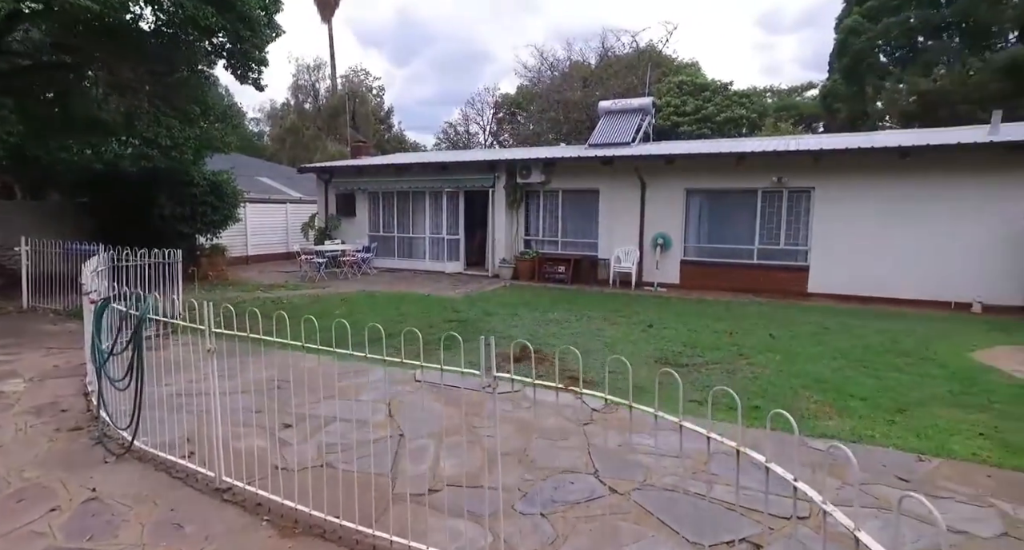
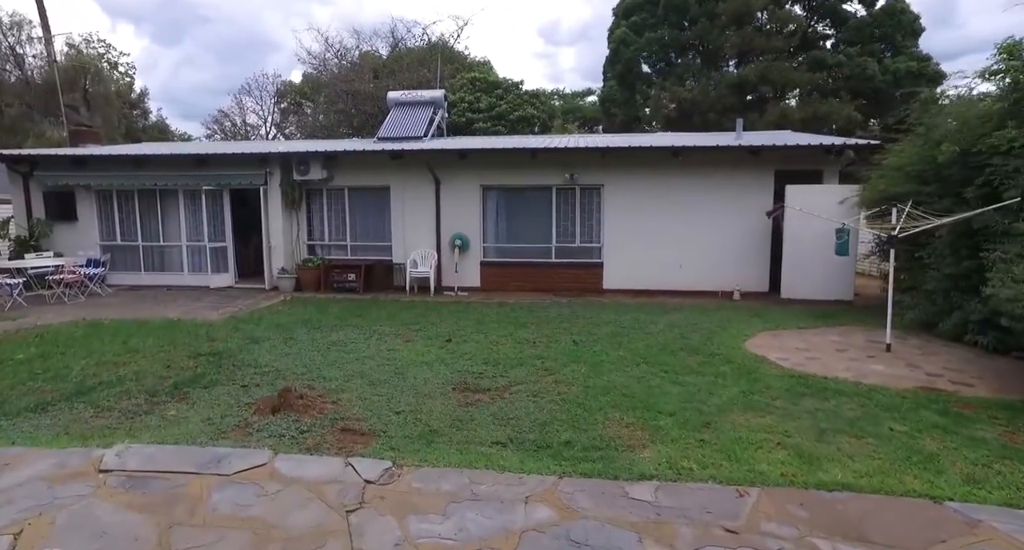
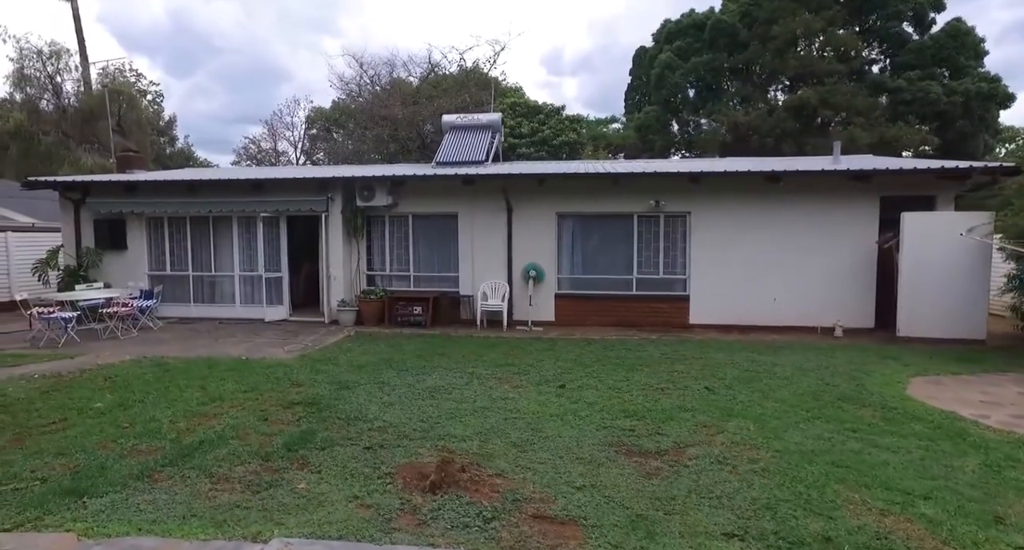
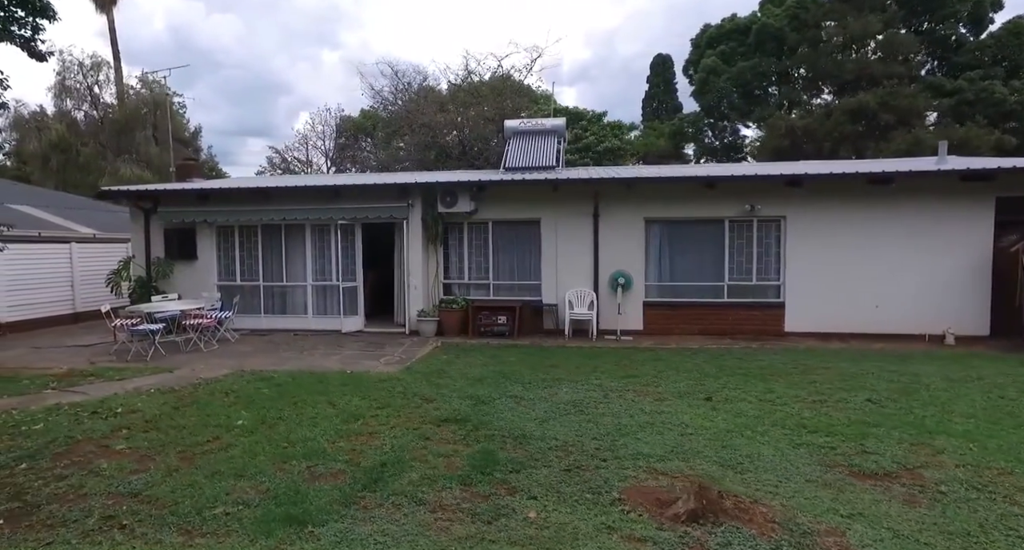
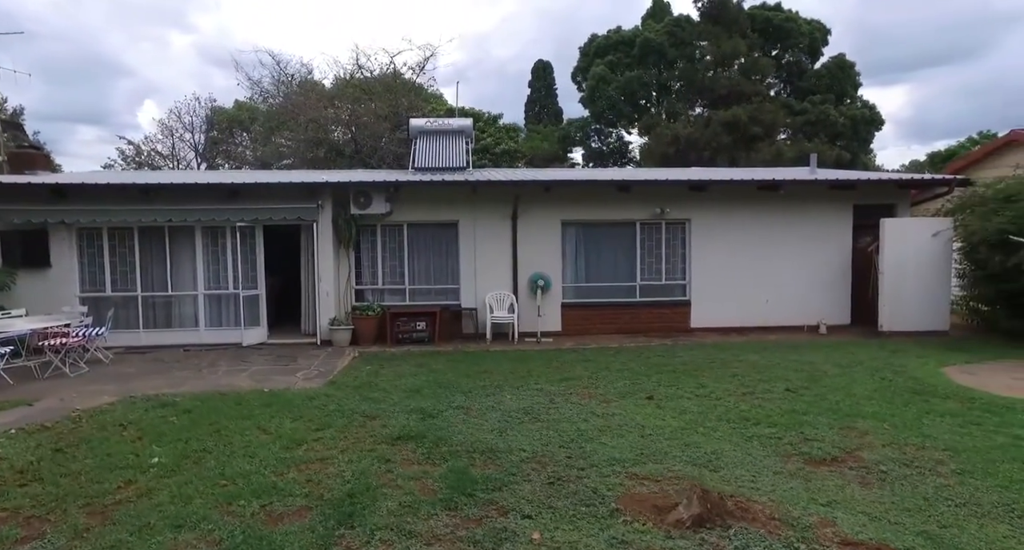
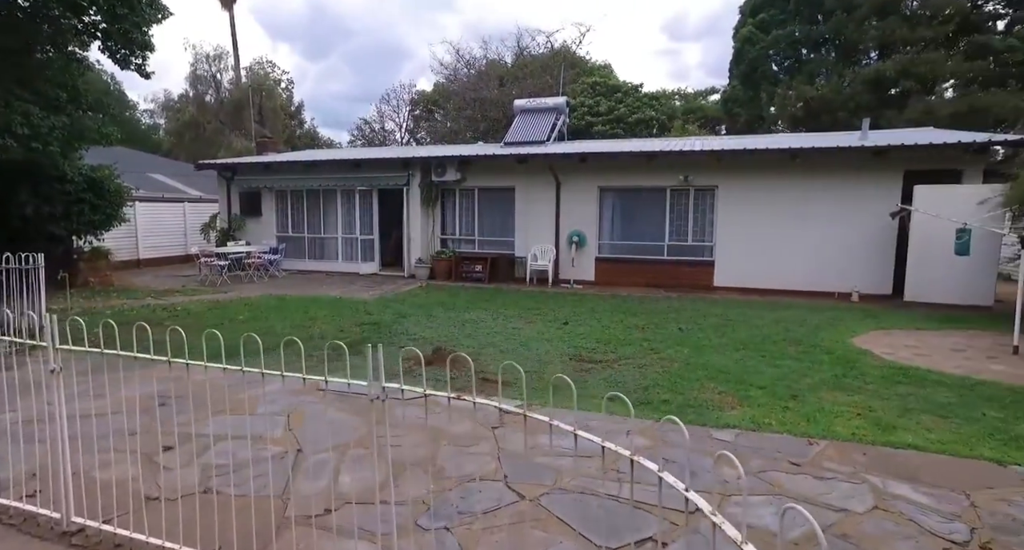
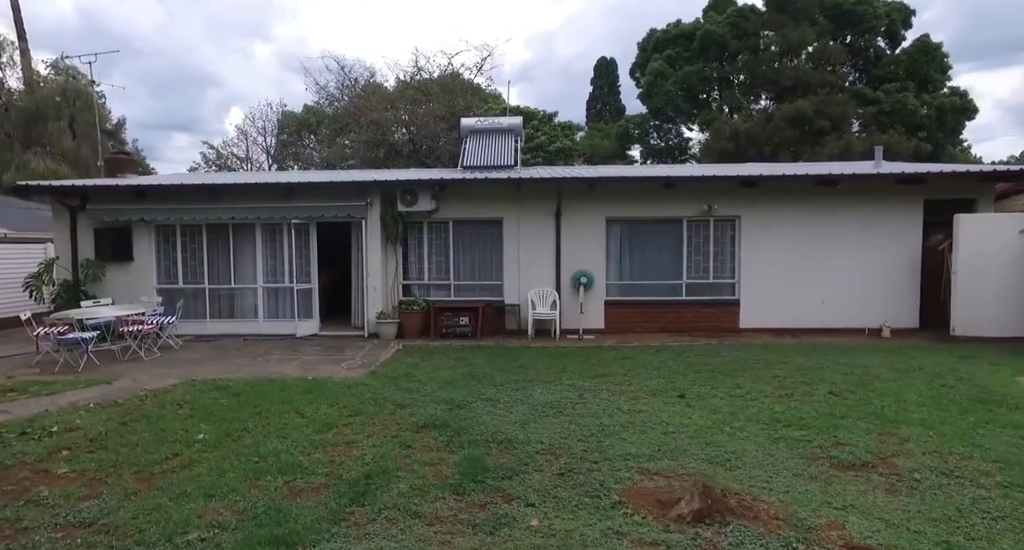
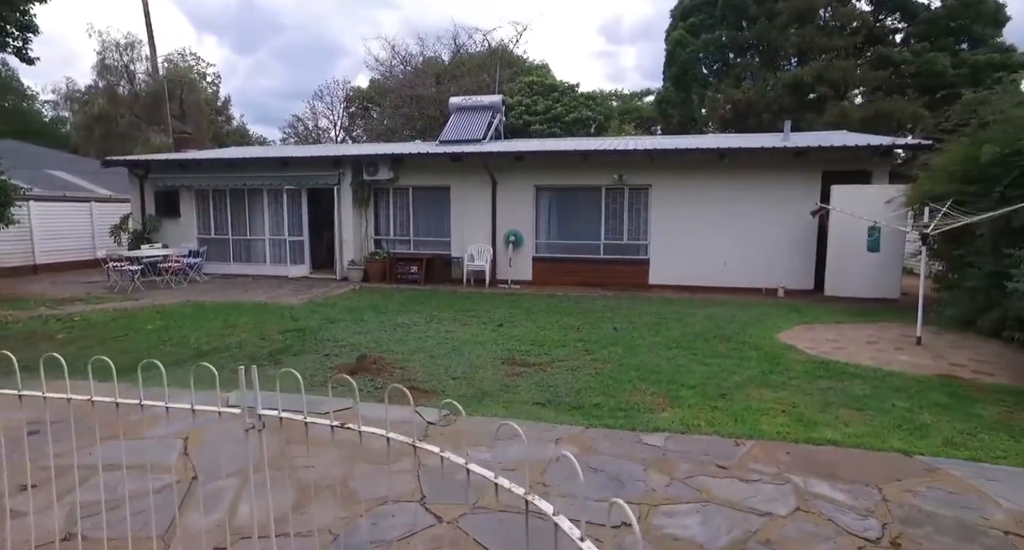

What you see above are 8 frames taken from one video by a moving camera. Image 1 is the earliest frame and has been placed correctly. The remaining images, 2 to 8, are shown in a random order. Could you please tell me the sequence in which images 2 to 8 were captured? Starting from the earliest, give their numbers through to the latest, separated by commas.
6, 8, 2, 3, 4, 7, 5
